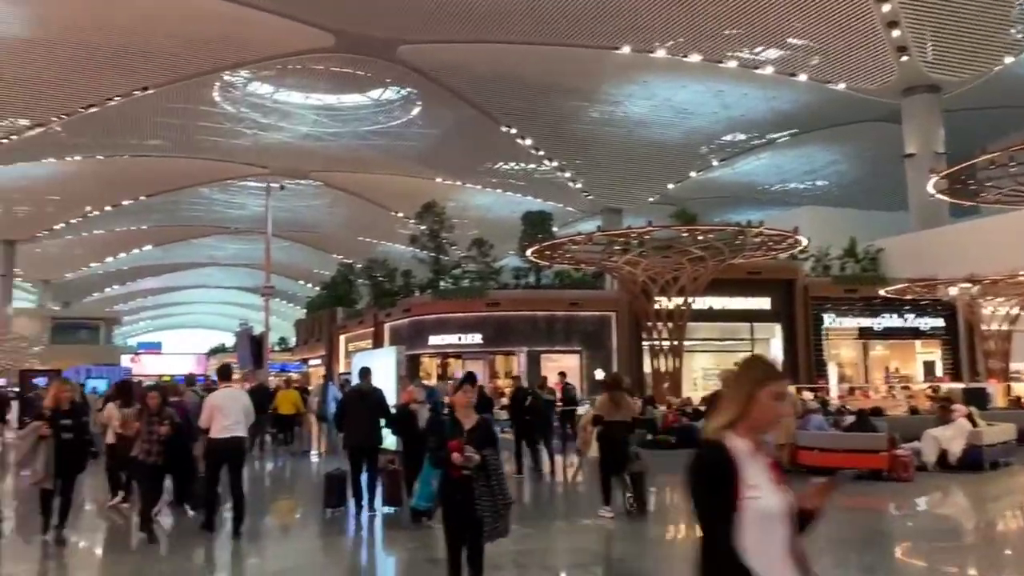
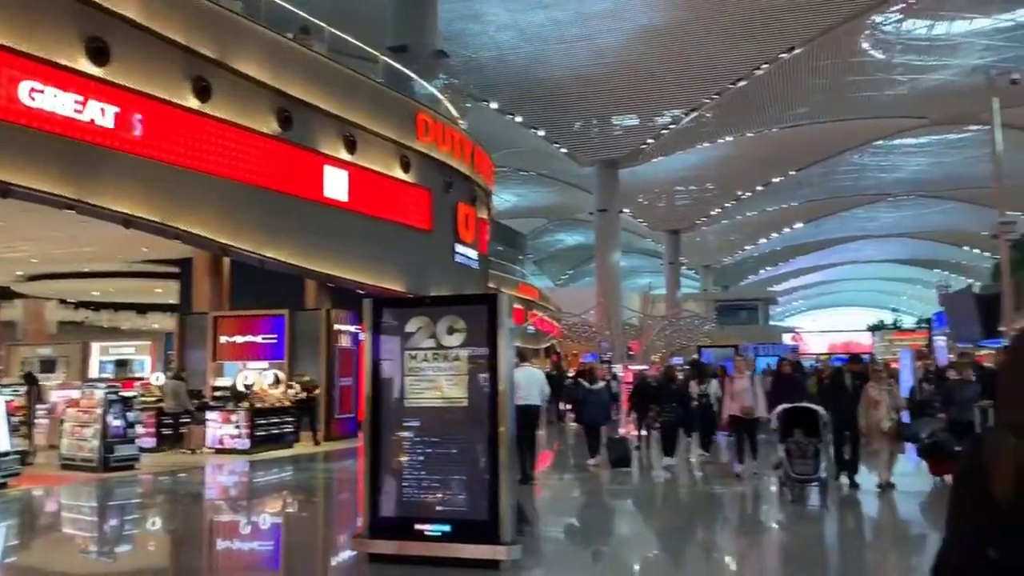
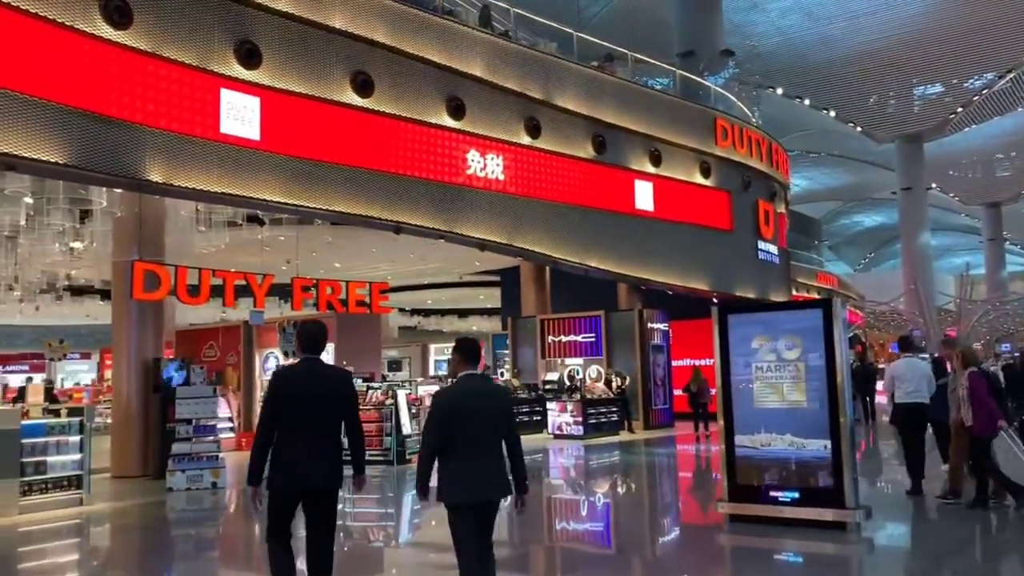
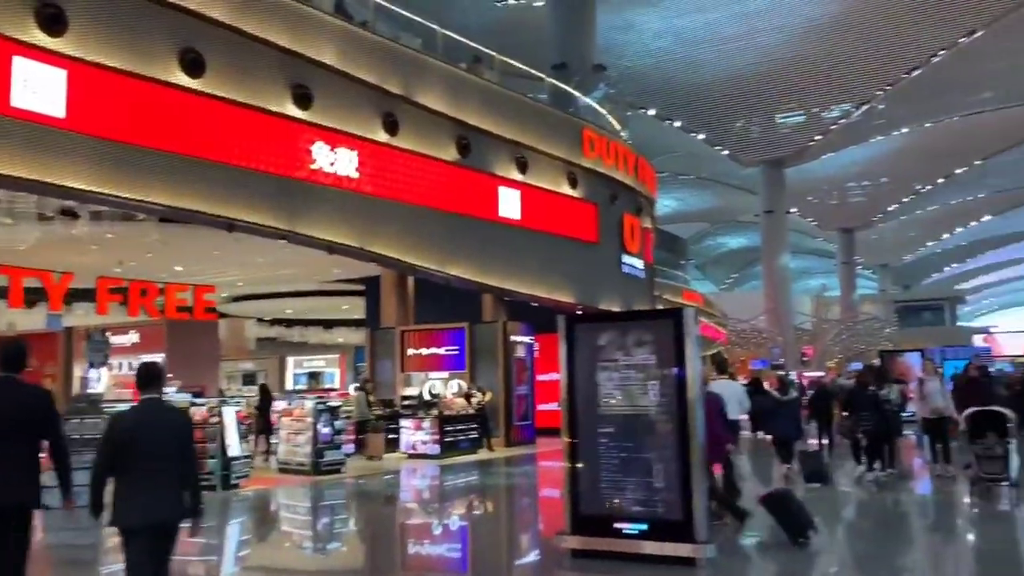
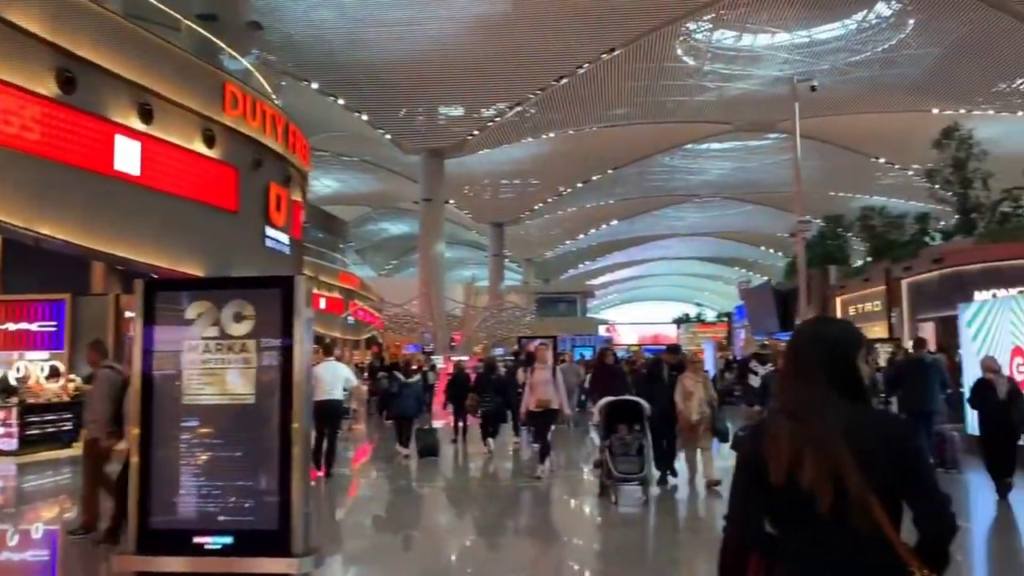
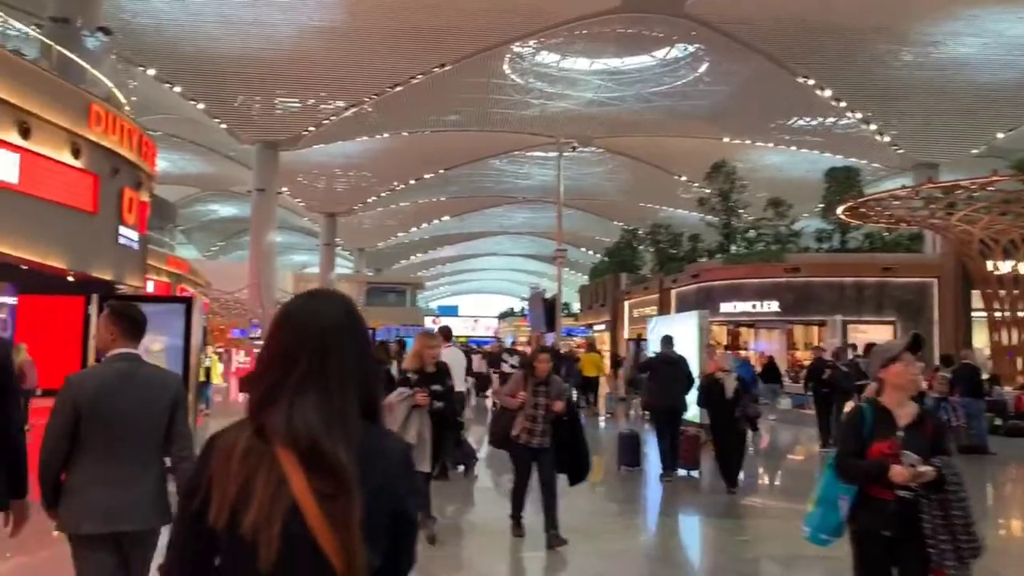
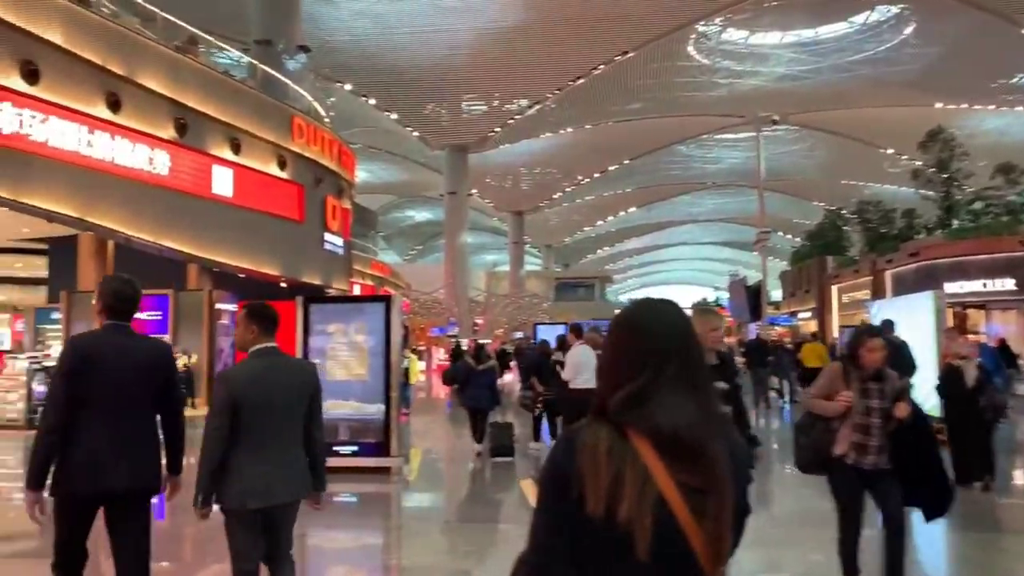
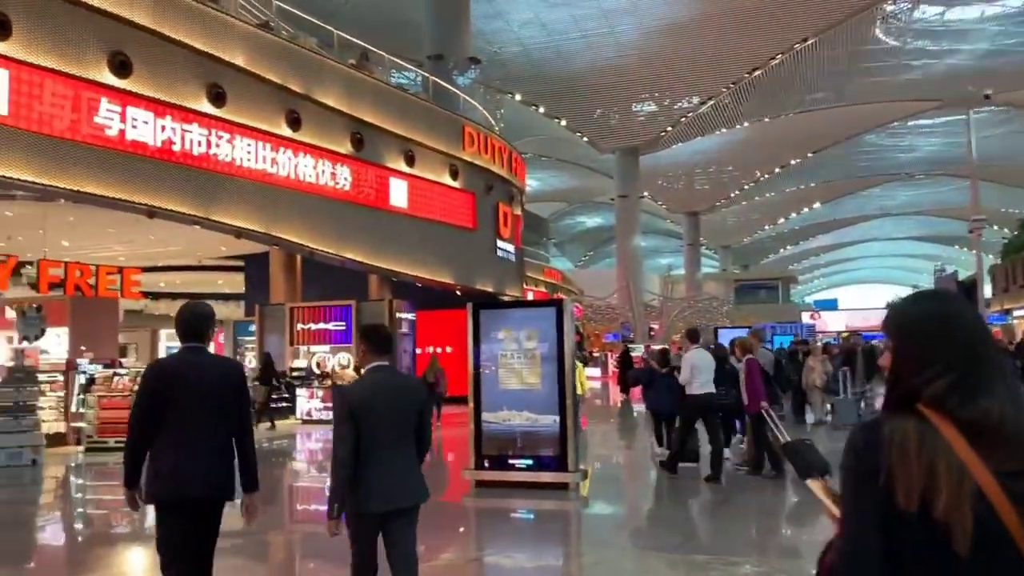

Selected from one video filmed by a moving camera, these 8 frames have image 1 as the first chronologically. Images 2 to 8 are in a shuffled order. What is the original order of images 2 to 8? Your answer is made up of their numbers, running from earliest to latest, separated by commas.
6, 7, 8, 3, 4, 2, 5
